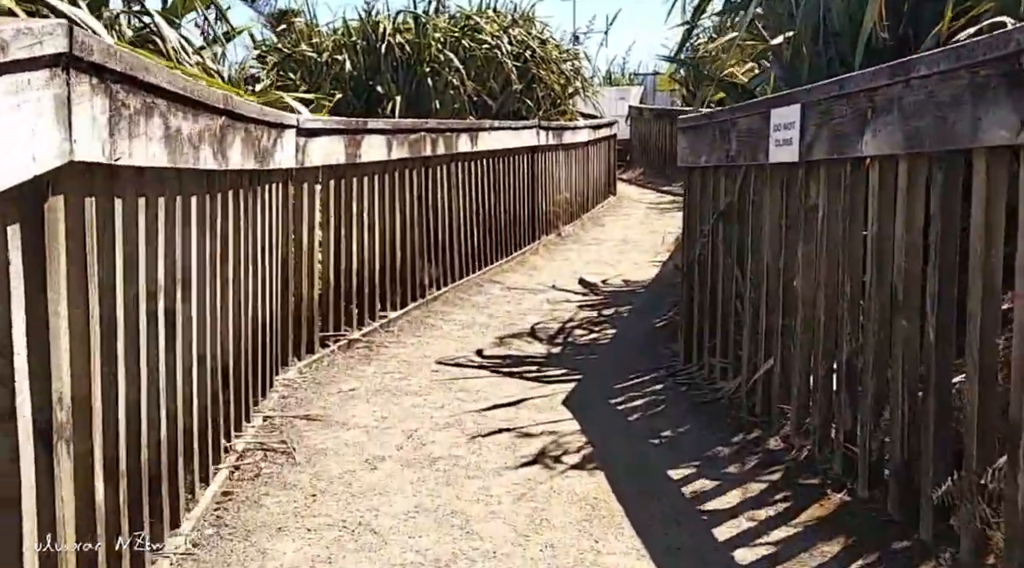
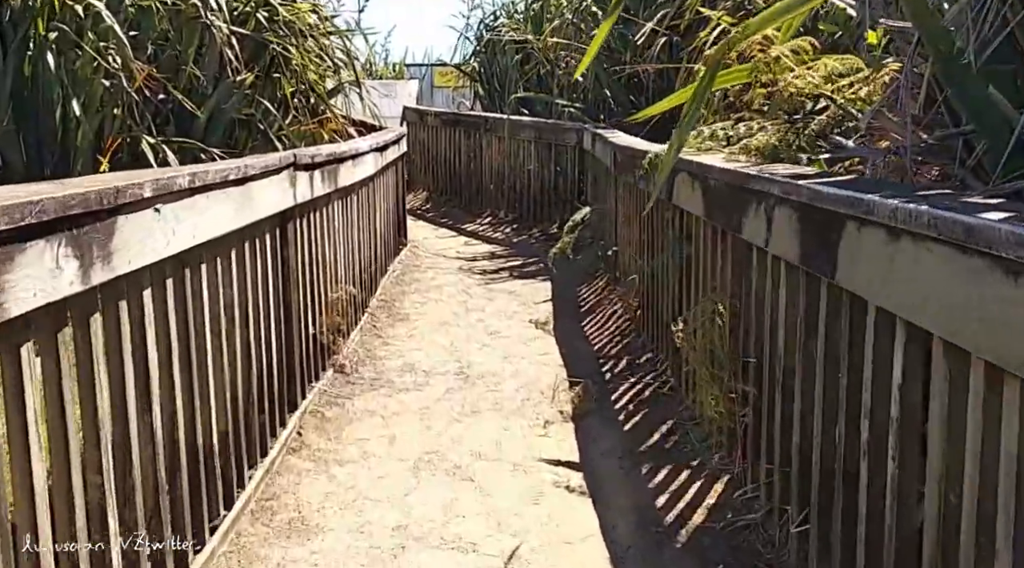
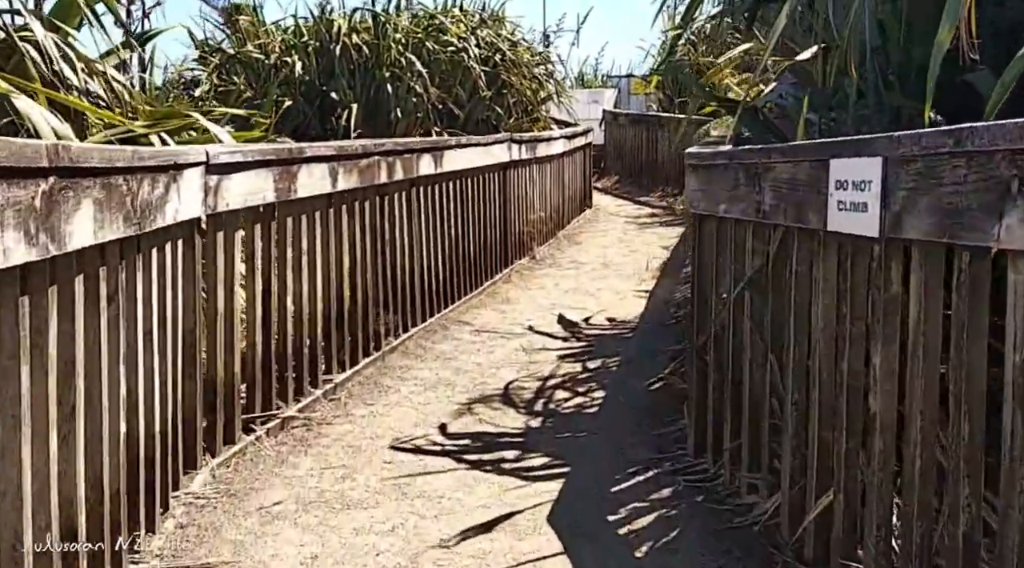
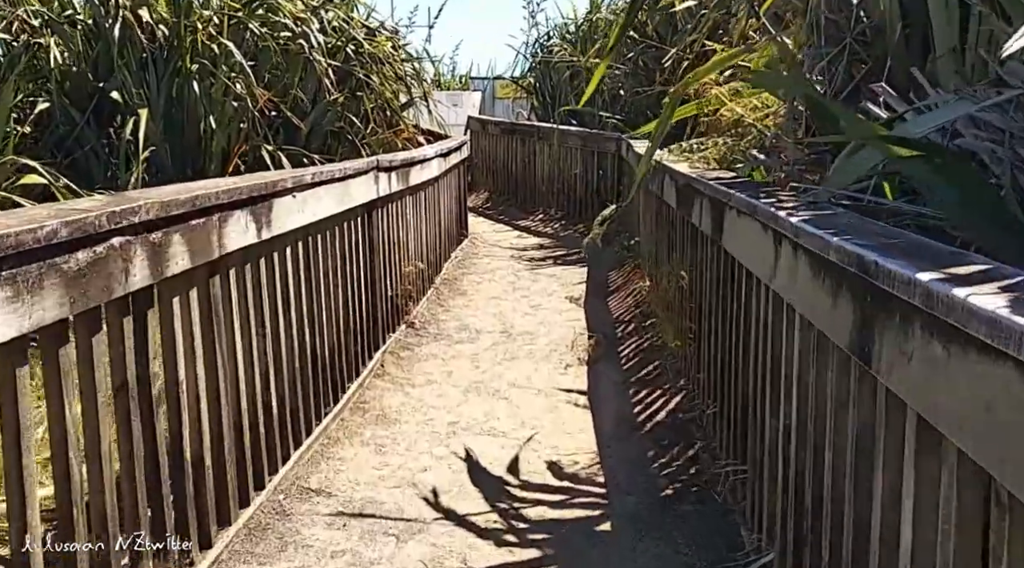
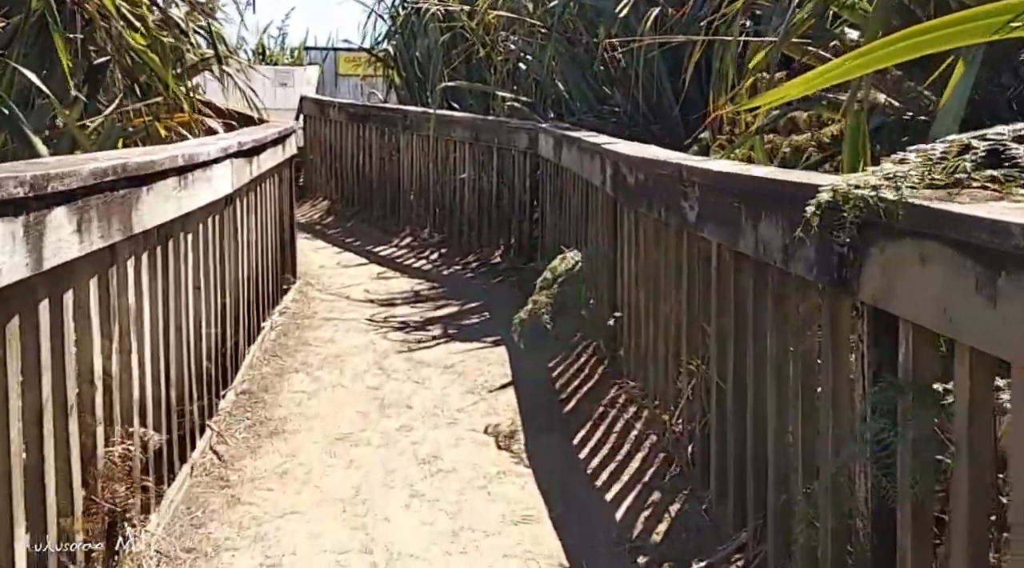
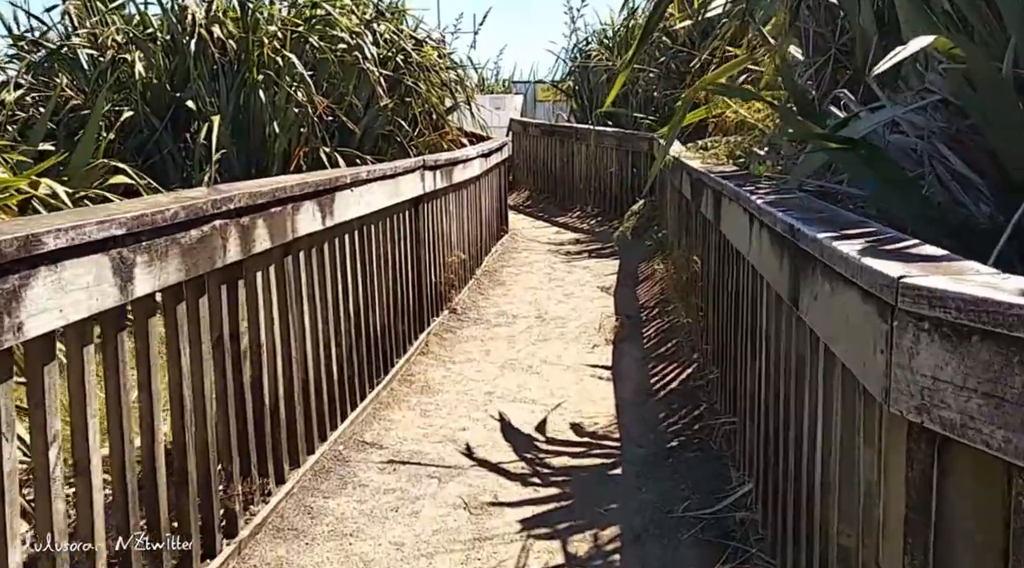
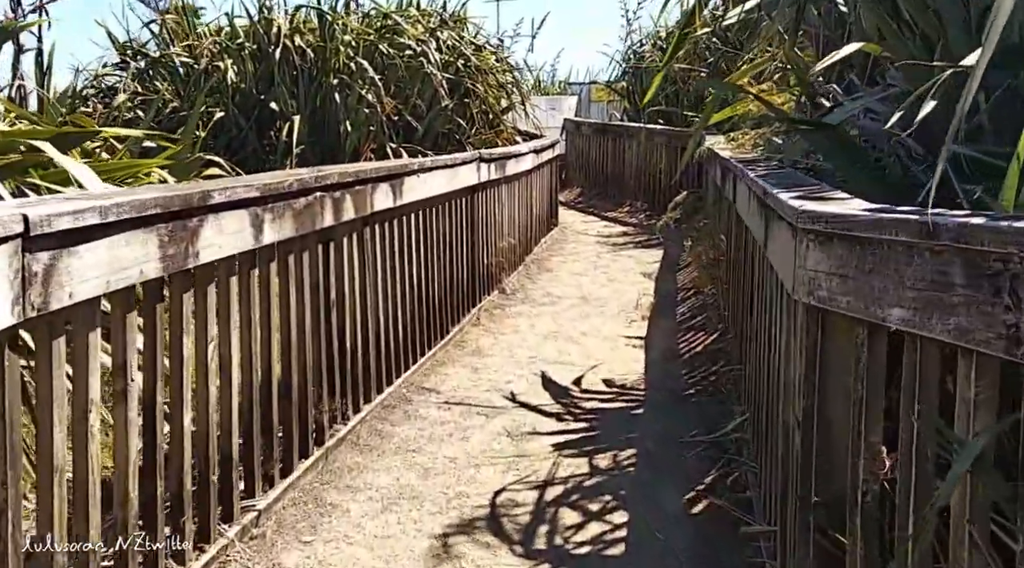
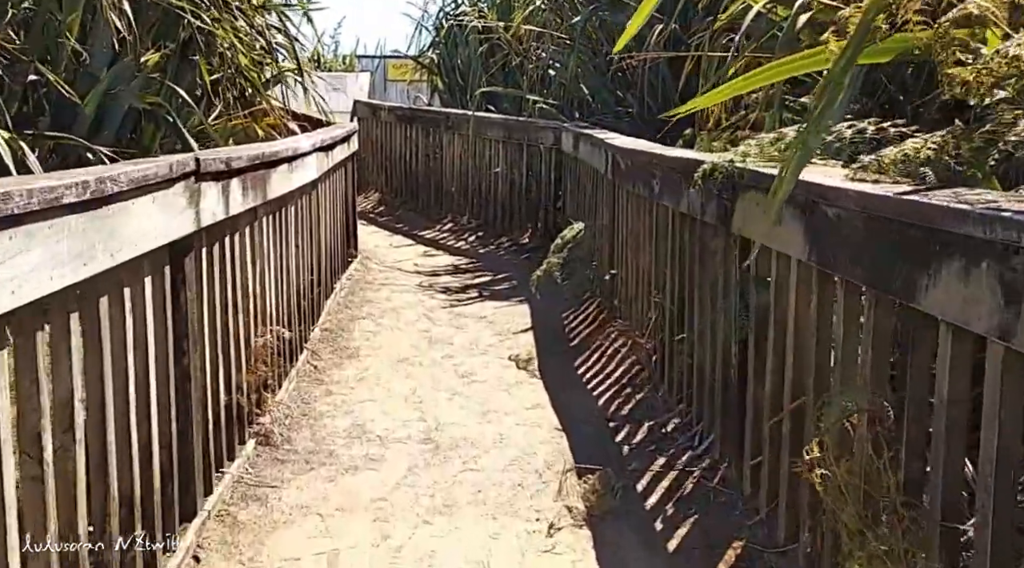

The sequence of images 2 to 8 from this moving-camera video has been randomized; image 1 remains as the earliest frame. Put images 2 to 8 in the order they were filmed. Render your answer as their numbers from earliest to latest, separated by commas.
3, 7, 6, 4, 2, 8, 5
